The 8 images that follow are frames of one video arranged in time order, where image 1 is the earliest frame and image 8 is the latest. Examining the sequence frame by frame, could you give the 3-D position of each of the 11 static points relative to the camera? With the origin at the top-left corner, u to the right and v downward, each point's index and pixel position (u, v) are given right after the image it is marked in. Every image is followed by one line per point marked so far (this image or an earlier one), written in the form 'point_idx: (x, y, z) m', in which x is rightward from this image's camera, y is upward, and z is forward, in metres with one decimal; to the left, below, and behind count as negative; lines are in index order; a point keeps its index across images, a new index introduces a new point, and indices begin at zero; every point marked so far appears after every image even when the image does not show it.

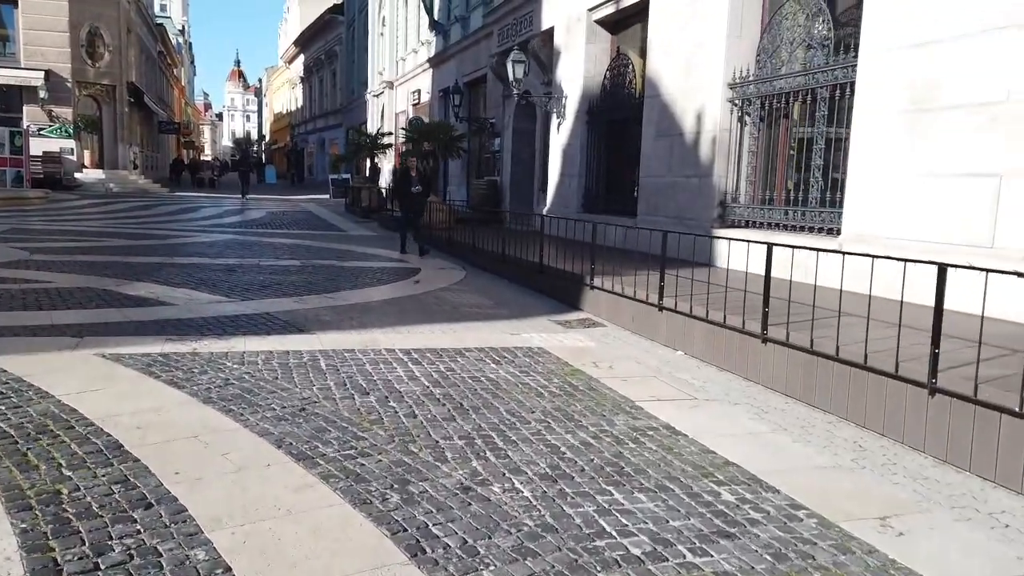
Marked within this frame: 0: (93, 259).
0: (-6.6, +0.5, +11.6) m
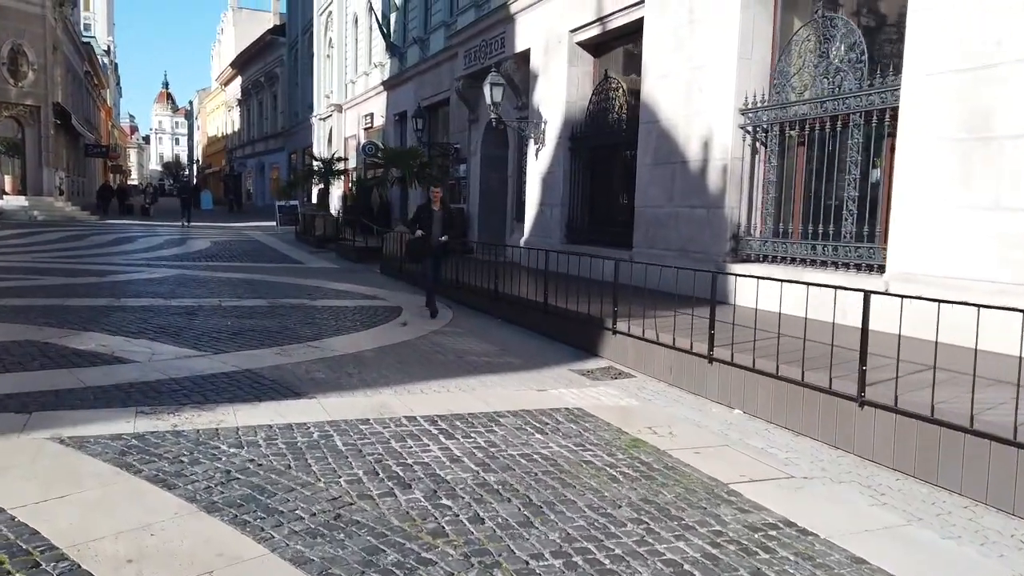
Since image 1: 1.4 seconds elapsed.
0: (-6.6, -0.2, +10.1) m
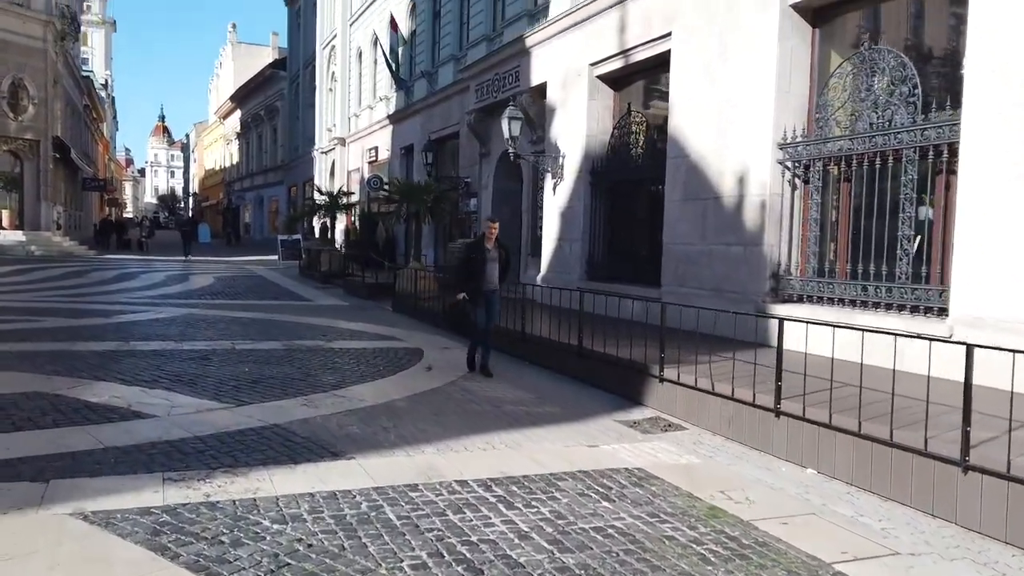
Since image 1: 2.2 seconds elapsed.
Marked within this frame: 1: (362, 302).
0: (-6.2, -0.8, +9.6) m
1: (-3.7, -0.3, +18.3) m
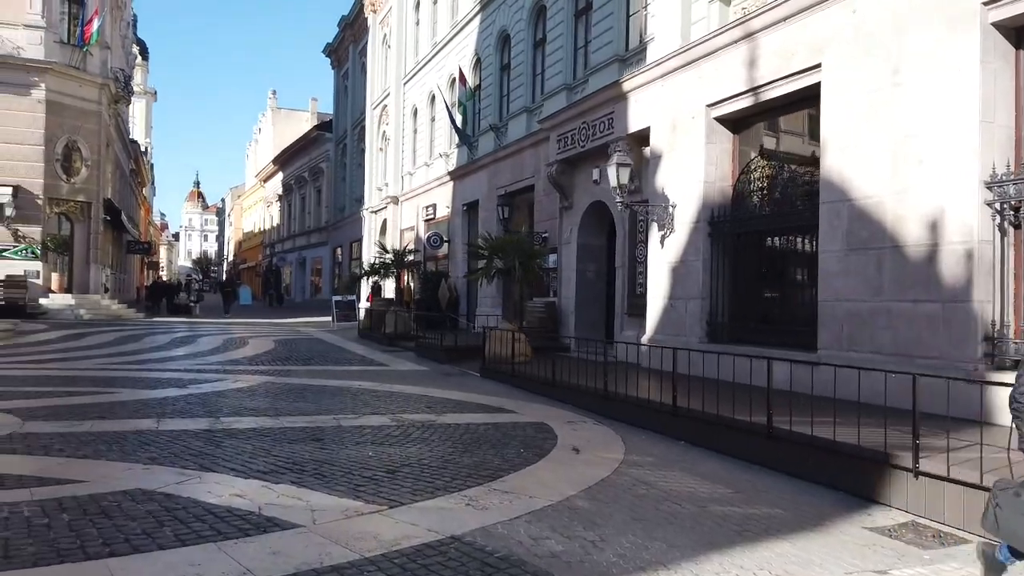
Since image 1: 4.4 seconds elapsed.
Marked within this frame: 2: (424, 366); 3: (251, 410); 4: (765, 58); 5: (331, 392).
0: (-4.4, -1.5, +8.2) m
1: (-1.6, -1.8, +16.8) m
2: (-2.0, -1.8, +17.0) m
3: (-3.4, -1.6, +9.8) m
4: (+4.0, +3.6, +11.7) m
5: (-2.9, -1.7, +12.0) m
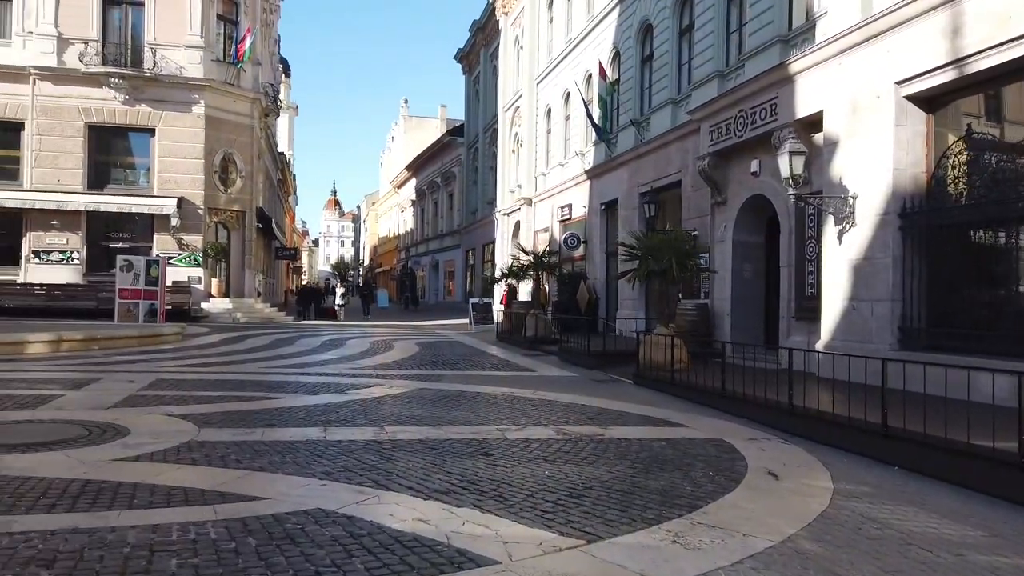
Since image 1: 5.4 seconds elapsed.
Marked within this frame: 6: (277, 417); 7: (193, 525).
0: (-2.5, -1.6, +8.1) m
1: (+1.7, -1.8, +16.2) m
2: (+1.3, -1.8, +16.4) m
3: (-1.3, -1.7, +9.5) m
4: (+6.3, +3.6, +10.2) m
5: (-0.4, -1.7, +11.6) m
6: (-2.9, -1.6, +9.3) m
7: (-2.1, -1.6, +4.9) m
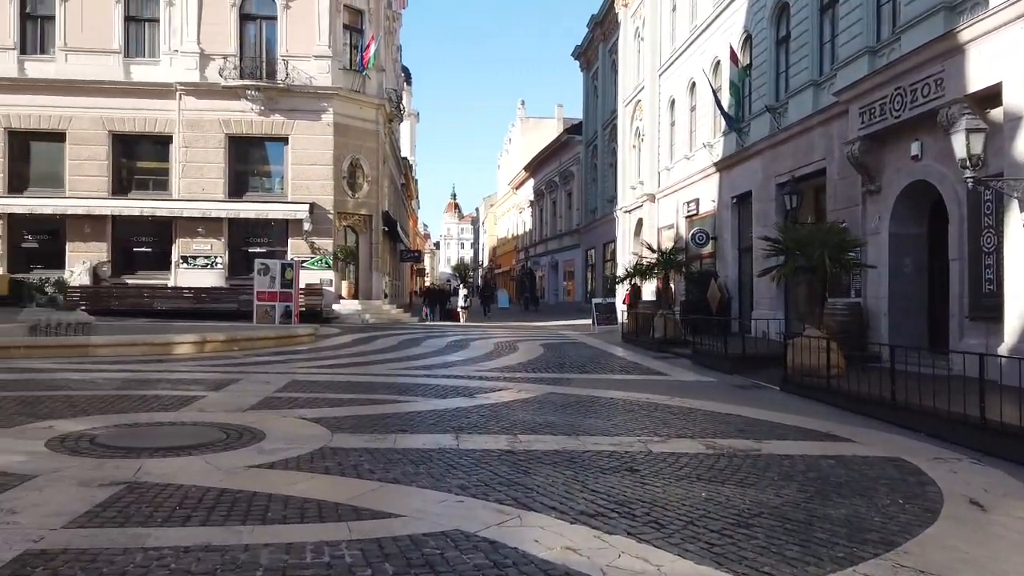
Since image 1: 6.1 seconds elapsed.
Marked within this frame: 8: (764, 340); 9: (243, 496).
0: (-1.0, -1.6, +7.8) m
1: (+4.4, -1.8, +15.1) m
2: (+4.0, -1.8, +15.4) m
3: (+0.4, -1.7, +9.0) m
4: (+7.9, +3.7, +8.4) m
5: (+1.6, -1.7, +10.9) m
6: (-1.2, -1.6, +9.0) m
7: (-1.1, -1.6, +4.6) m
8: (+6.2, -1.3, +18.3) m
9: (-2.0, -1.5, +5.5) m
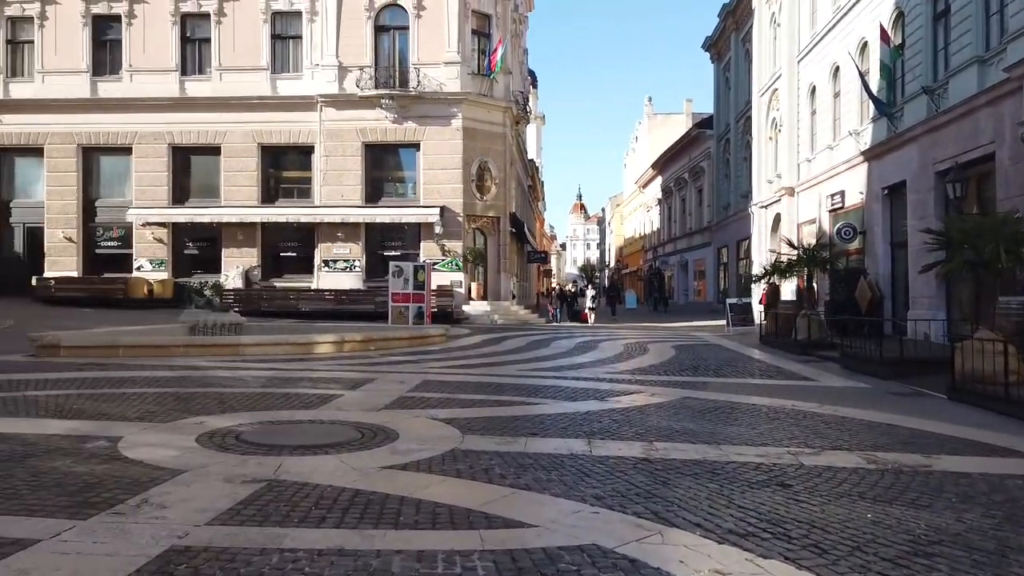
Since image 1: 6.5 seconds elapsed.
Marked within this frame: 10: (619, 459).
0: (+0.3, -1.6, +7.5) m
1: (+6.9, -1.8, +13.8) m
2: (+6.6, -1.8, +14.2) m
3: (+1.9, -1.7, +8.5) m
4: (+9.2, +3.7, +6.7) m
5: (+3.4, -1.7, +10.2) m
6: (+0.3, -1.6, +8.8) m
7: (-0.3, -1.6, +4.4) m
8: (+9.2, -1.2, +16.7) m
9: (-1.0, -1.5, +5.5) m
10: (+1.1, -1.6, +7.1) m
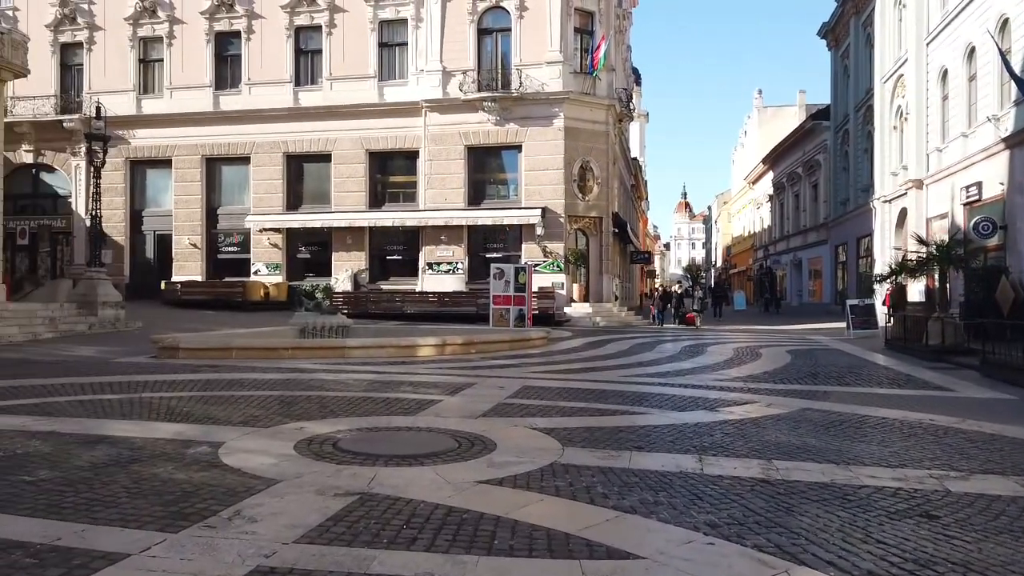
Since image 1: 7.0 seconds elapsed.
0: (+1.3, -1.7, +7.0) m
1: (+8.7, -1.8, +12.3) m
2: (+8.4, -1.8, +12.7) m
3: (+3.0, -1.7, +7.7) m
4: (+10.0, +3.7, +5.0) m
5: (+4.8, -1.7, +9.2) m
6: (+1.5, -1.7, +8.2) m
7: (+0.2, -1.6, +4.0) m
8: (+11.4, -1.2, +14.9) m
9: (-0.3, -1.6, +5.1) m
10: (+2.0, -1.7, +6.5) m
